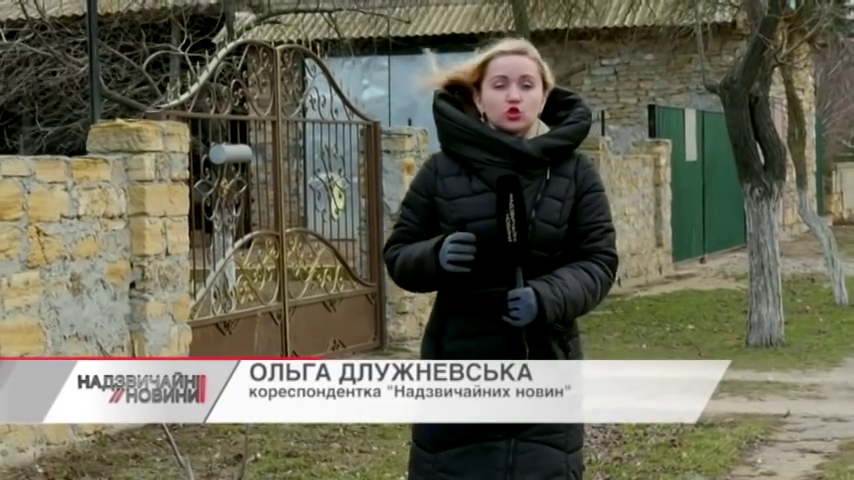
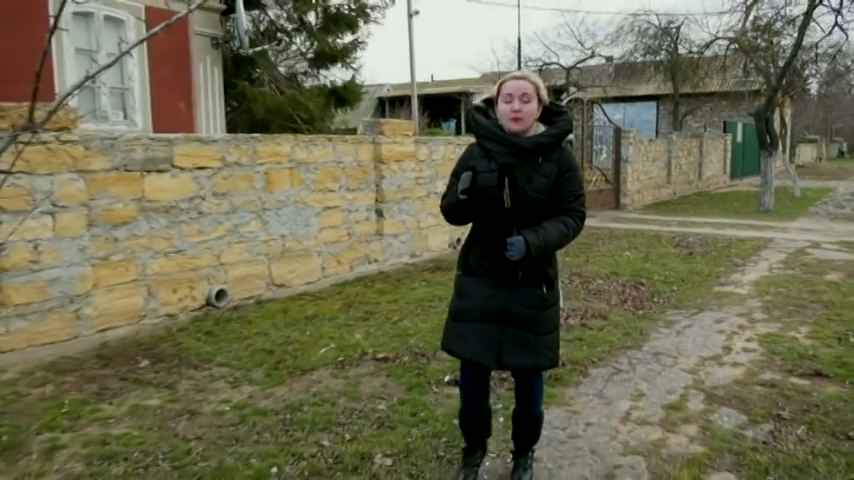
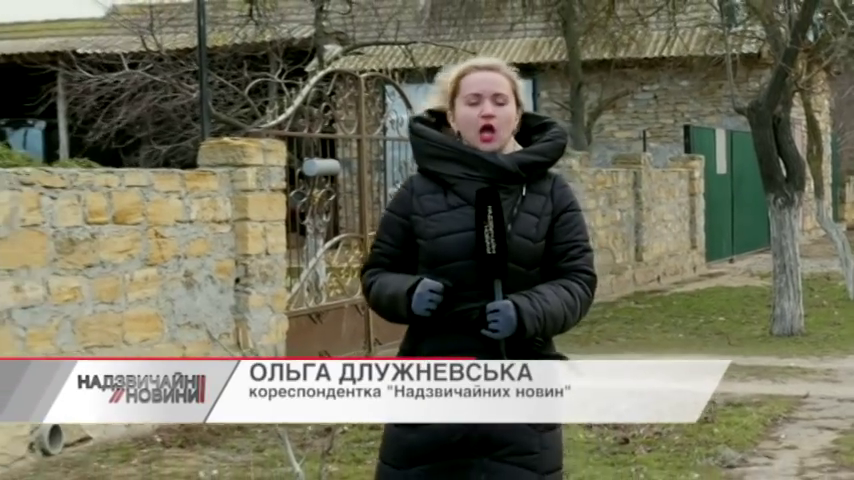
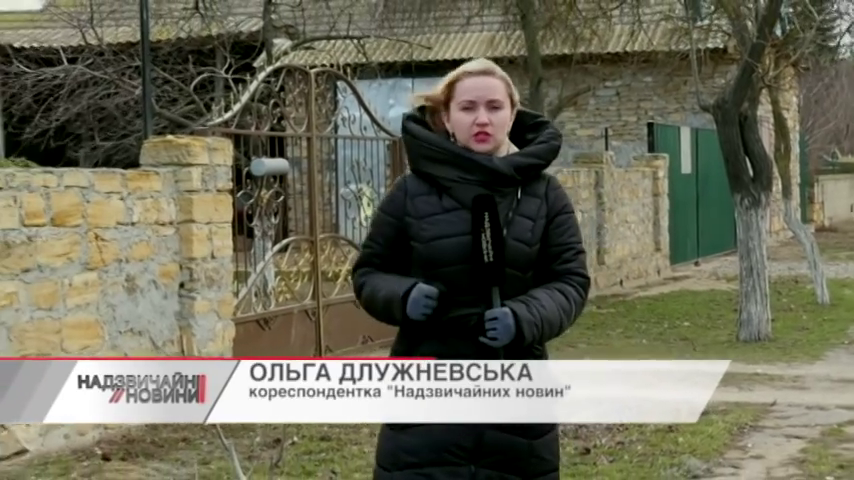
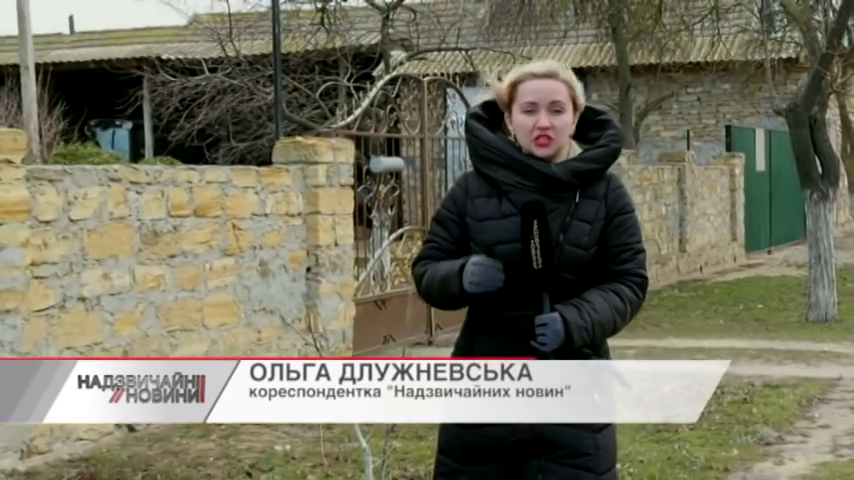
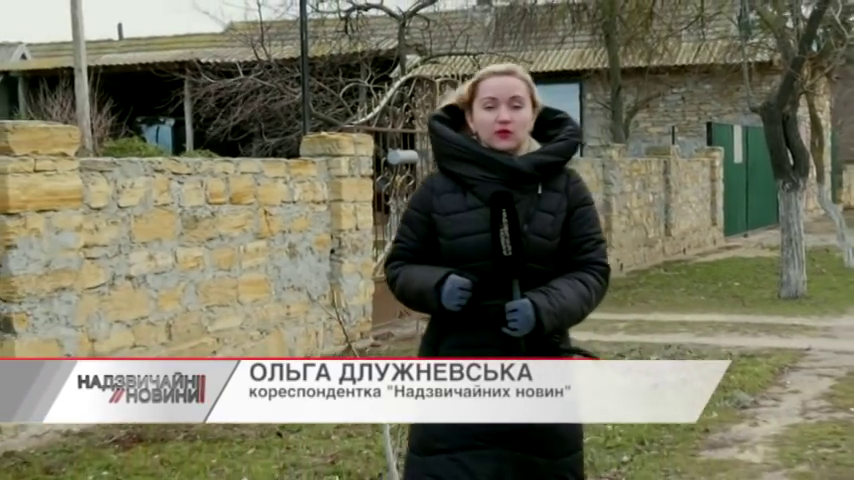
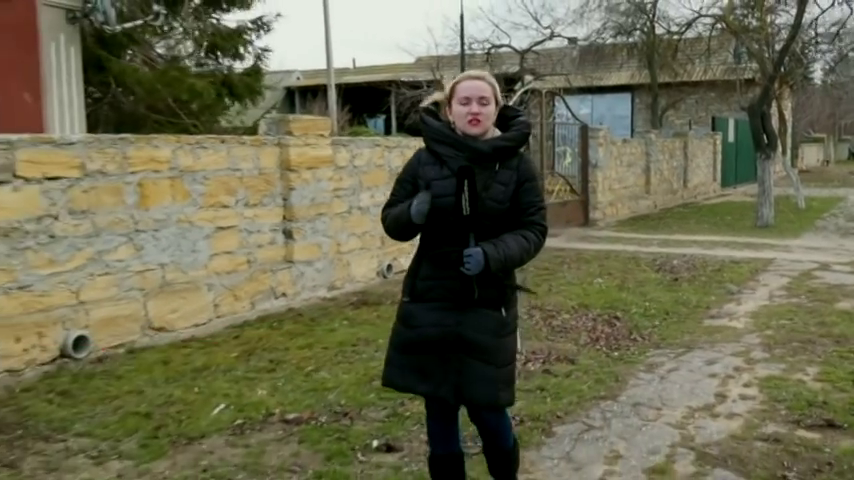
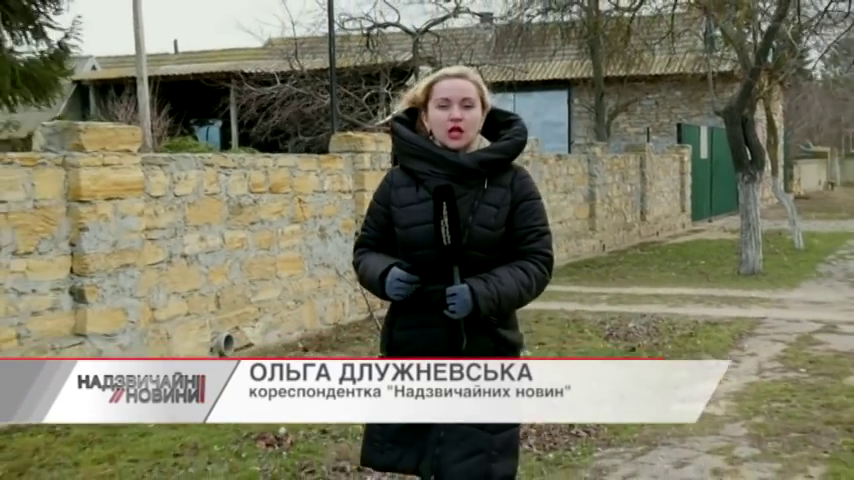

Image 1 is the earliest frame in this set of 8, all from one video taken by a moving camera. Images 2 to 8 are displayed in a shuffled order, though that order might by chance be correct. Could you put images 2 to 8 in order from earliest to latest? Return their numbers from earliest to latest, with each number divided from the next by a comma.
4, 3, 5, 6, 8, 7, 2
